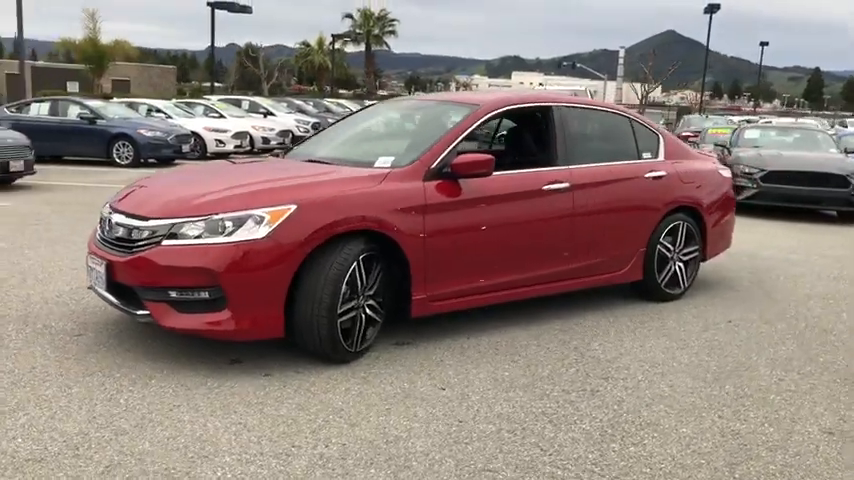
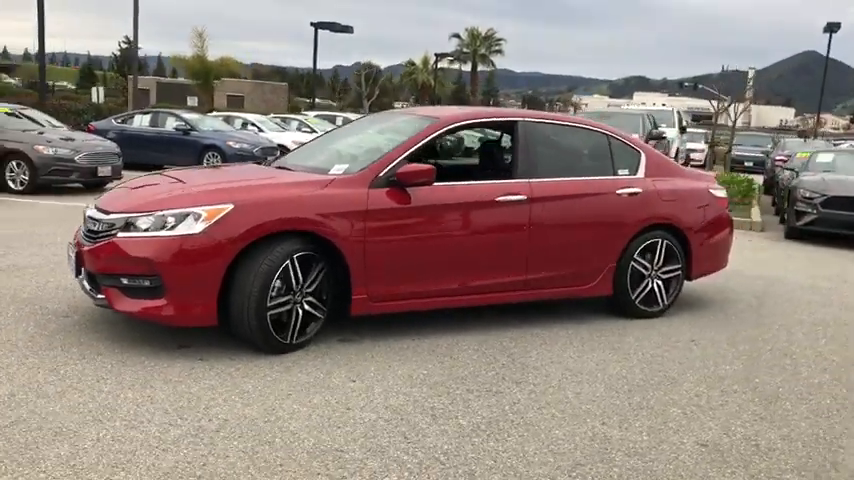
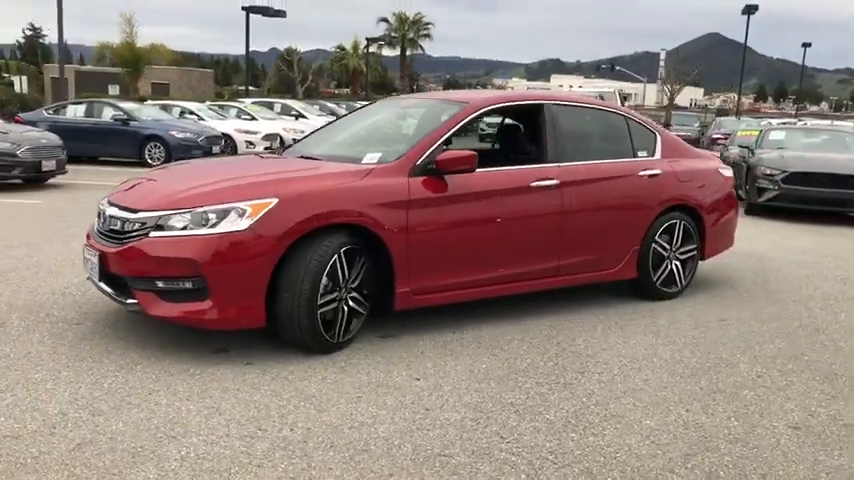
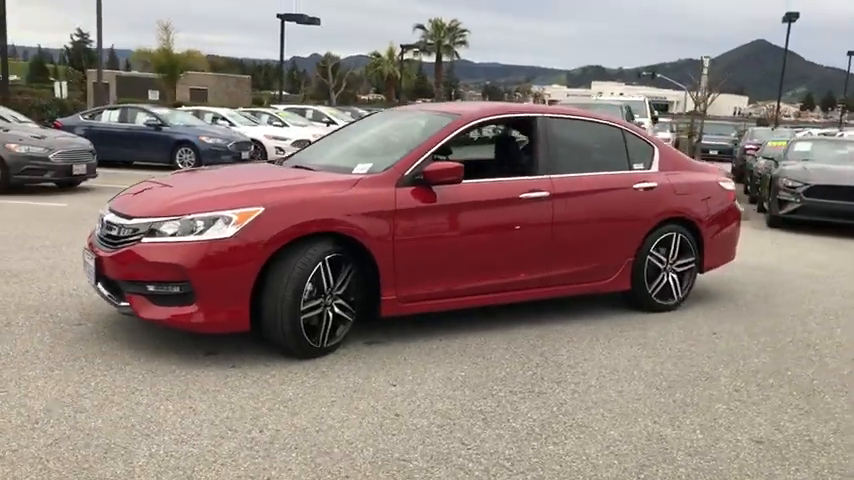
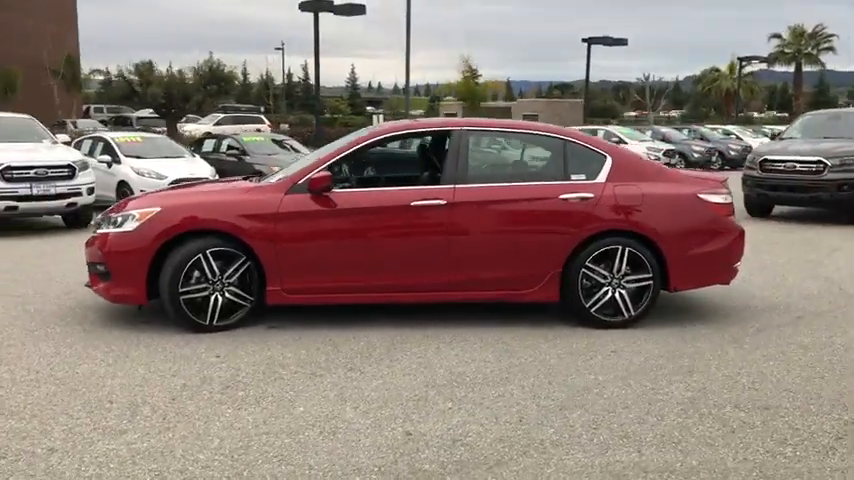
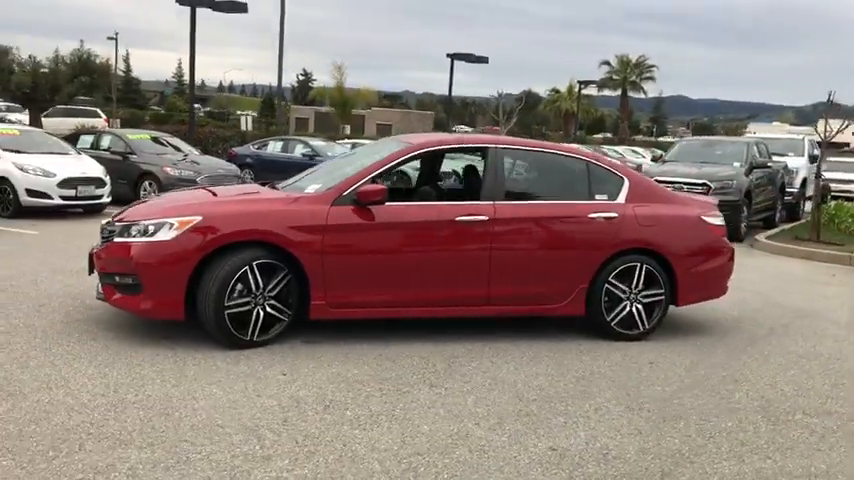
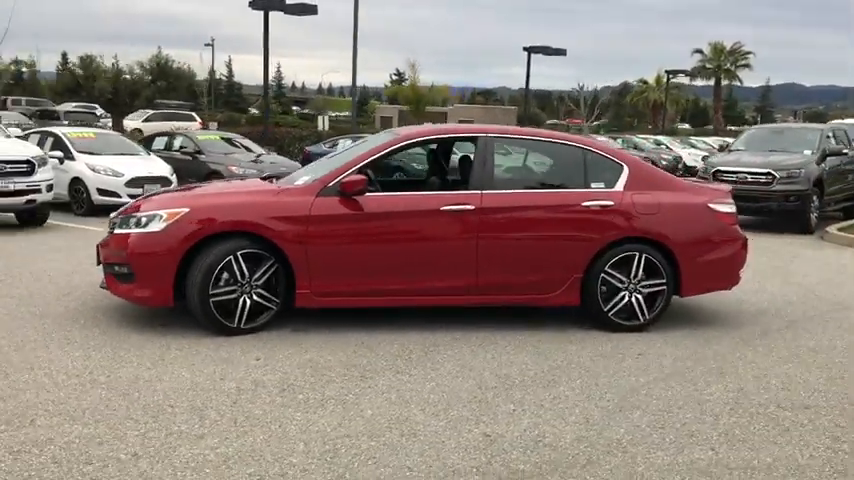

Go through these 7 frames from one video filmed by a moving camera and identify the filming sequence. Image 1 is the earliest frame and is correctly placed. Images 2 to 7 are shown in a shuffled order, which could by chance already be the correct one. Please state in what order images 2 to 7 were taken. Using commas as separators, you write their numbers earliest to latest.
3, 4, 2, 6, 7, 5
